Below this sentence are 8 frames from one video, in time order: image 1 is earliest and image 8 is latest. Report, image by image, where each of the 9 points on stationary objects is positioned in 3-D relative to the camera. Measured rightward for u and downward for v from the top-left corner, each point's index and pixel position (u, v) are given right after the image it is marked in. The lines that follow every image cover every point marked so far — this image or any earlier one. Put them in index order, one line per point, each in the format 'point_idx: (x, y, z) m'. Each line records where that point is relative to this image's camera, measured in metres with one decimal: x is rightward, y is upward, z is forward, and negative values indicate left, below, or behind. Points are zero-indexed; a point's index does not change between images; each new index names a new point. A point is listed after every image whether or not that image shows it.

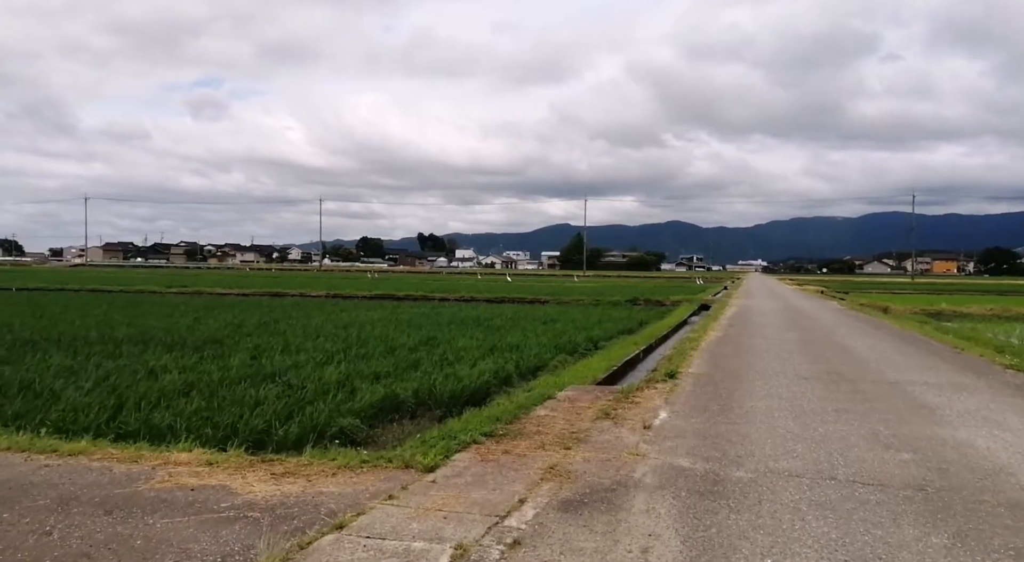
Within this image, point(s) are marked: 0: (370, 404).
0: (-1.5, -1.3, +8.4) m
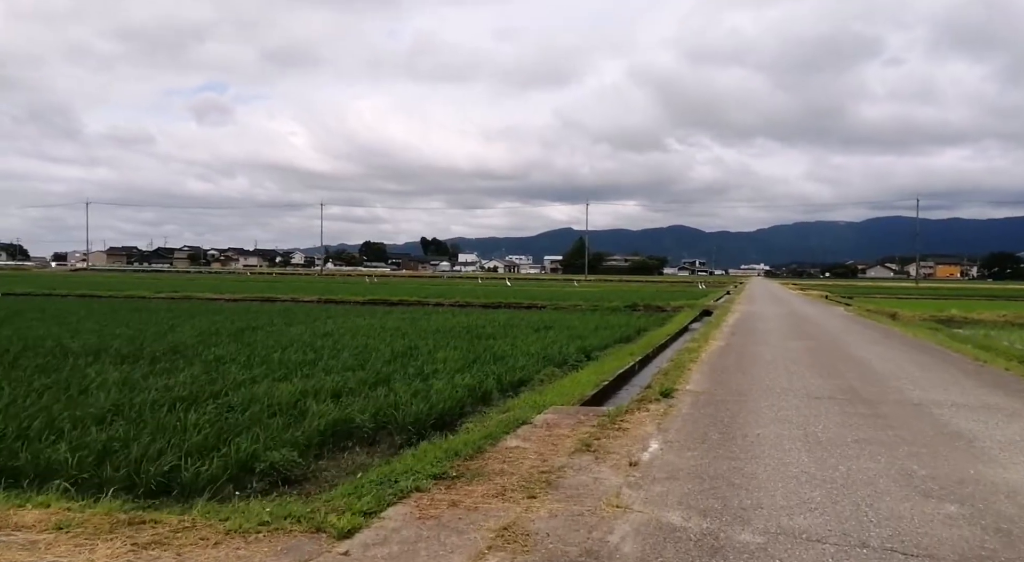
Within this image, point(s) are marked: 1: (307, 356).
0: (-1.8, -1.4, +7.3) m
1: (-3.4, -1.3, +13.2) m
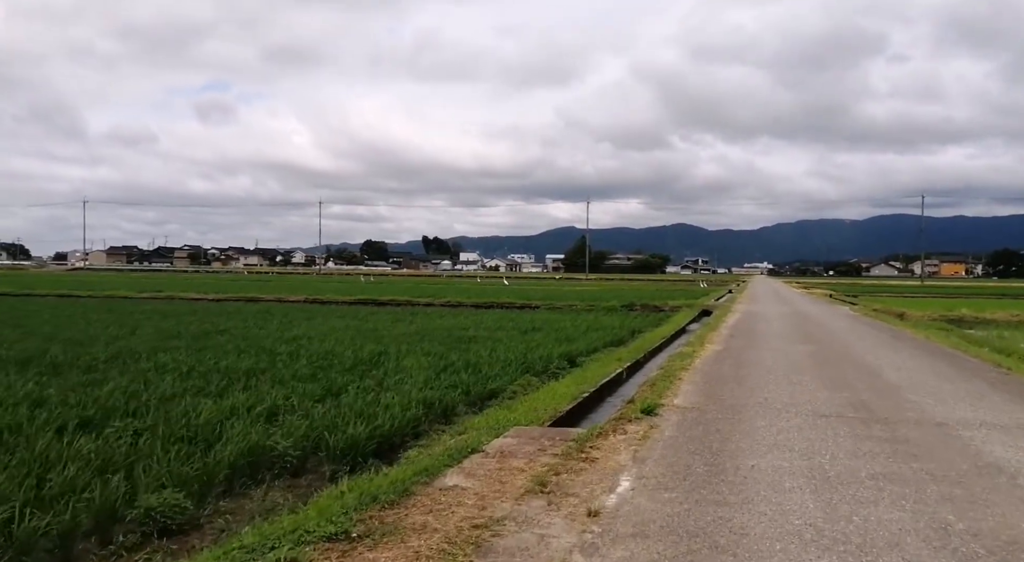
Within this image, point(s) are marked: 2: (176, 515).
0: (-2.2, -1.4, +6.1) m
1: (-3.8, -1.3, +12.0) m
2: (-2.1, -1.5, +5.0) m
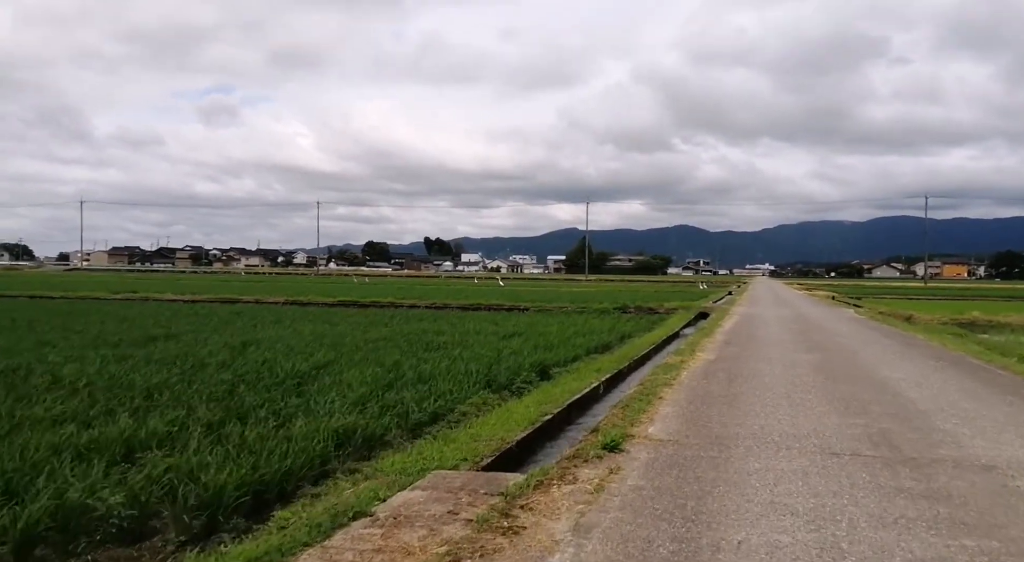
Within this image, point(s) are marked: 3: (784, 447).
0: (-2.8, -1.4, +4.5) m
1: (-4.4, -1.3, +10.3) m
2: (-2.7, -1.5, +3.3) m
3: (+2.2, -1.3, +6.4) m
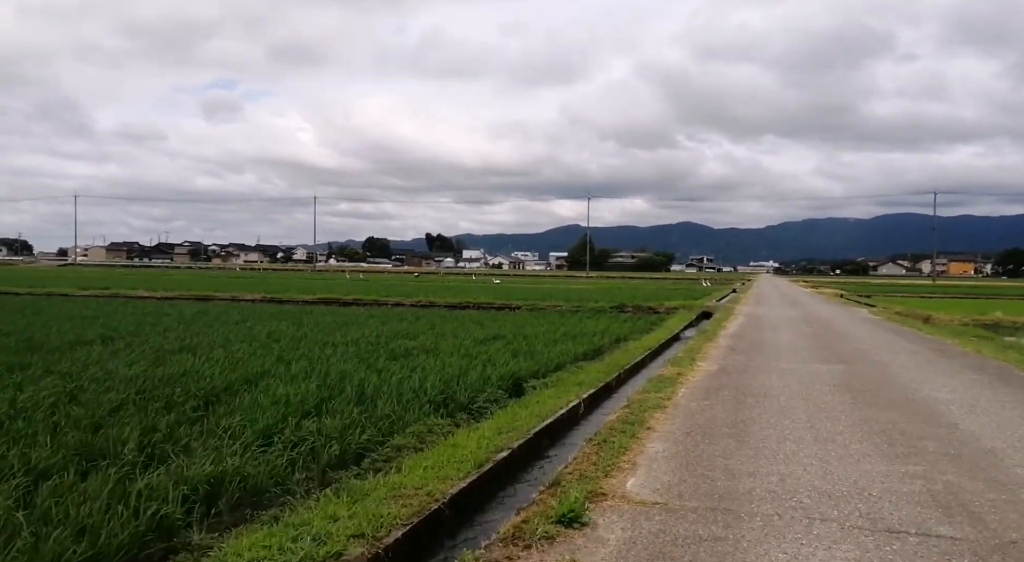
0: (-3.3, -1.4, +2.6) m
1: (-4.8, -1.2, +8.4) m
2: (-3.2, -1.5, +1.4) m
3: (+1.7, -1.3, +4.5) m
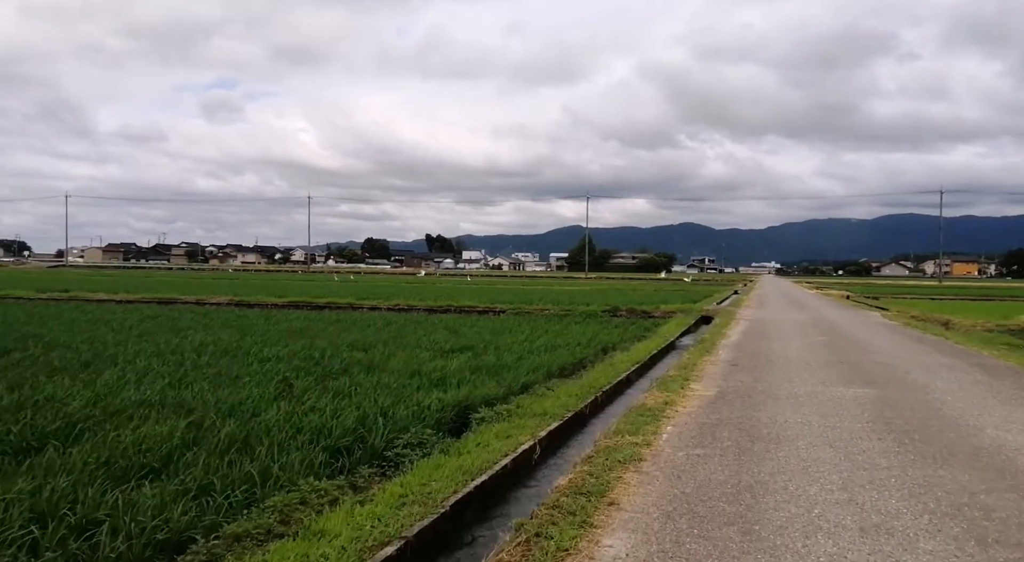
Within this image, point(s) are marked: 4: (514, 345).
0: (-3.9, -1.4, +0.3) m
1: (-5.4, -1.3, +6.2) m
2: (-3.8, -1.5, -0.8) m
3: (+1.1, -1.4, +2.2) m
4: (0.0, -1.4, +17.0) m
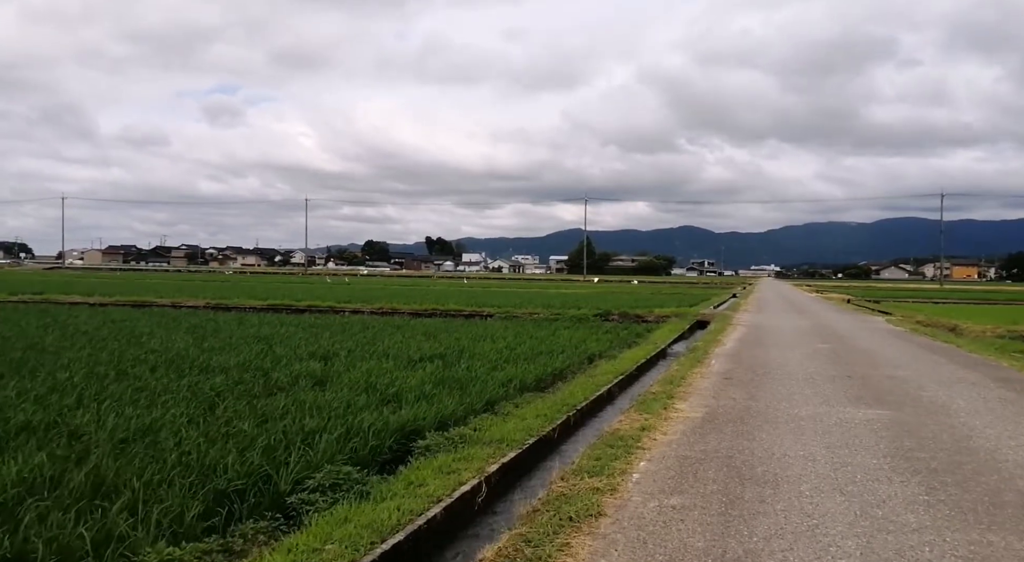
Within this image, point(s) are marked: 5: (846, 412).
0: (-4.3, -1.4, -1.0) m
1: (-5.9, -1.3, +4.9) m
2: (-4.3, -1.5, -2.1) m
3: (+0.7, -1.4, +0.9) m
4: (-0.4, -1.4, +15.7) m
5: (+3.4, -1.3, +8.0) m
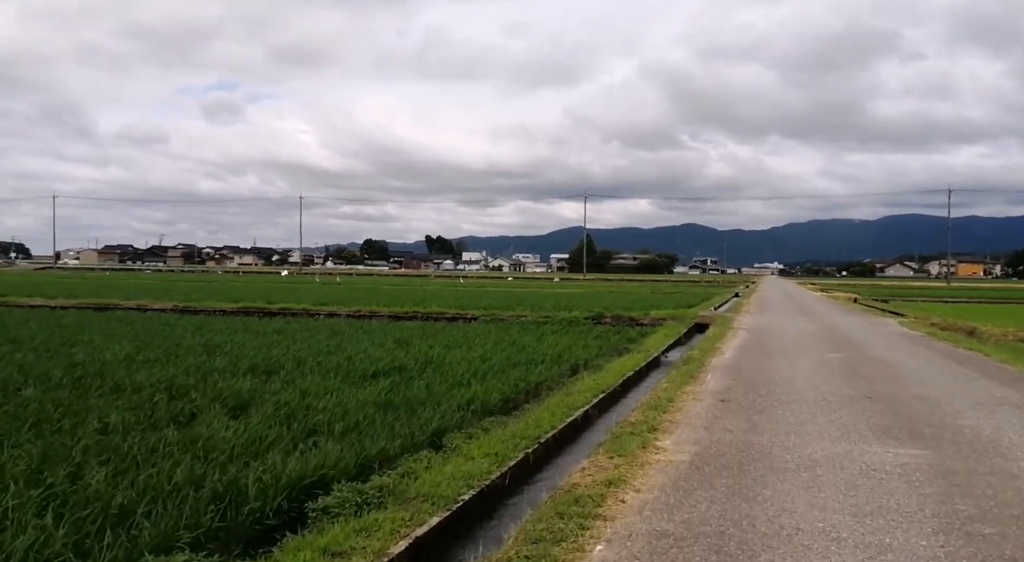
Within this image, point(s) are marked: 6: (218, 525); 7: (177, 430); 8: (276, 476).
0: (-4.9, -1.5, -2.7) m
1: (-6.4, -1.4, +3.2) m
2: (-4.8, -1.6, -3.8) m
3: (+0.1, -1.5, -0.8) m
4: (-0.9, -1.5, +14.0) m
5: (+2.9, -1.4, +6.3) m
6: (-1.8, -1.5, +4.8) m
7: (-3.2, -1.4, +7.6) m
8: (-1.7, -1.5, +5.8) m
